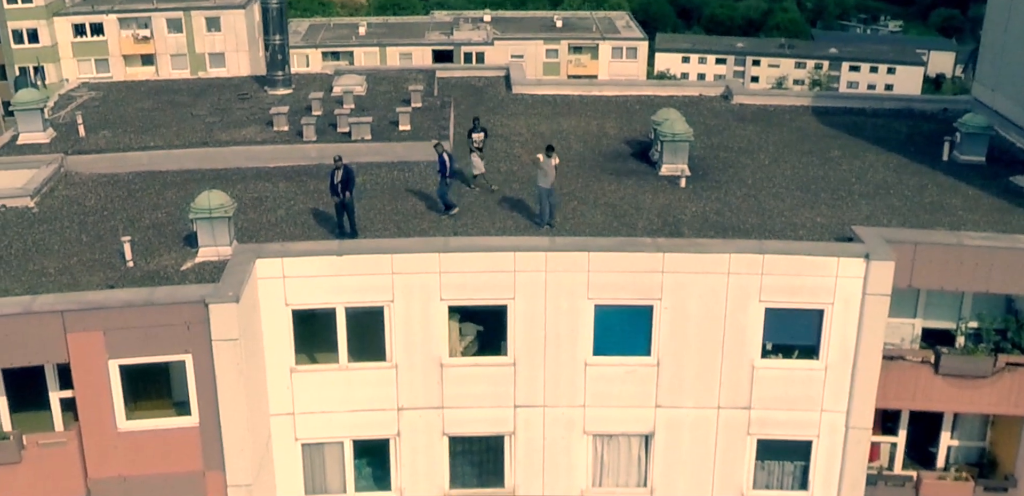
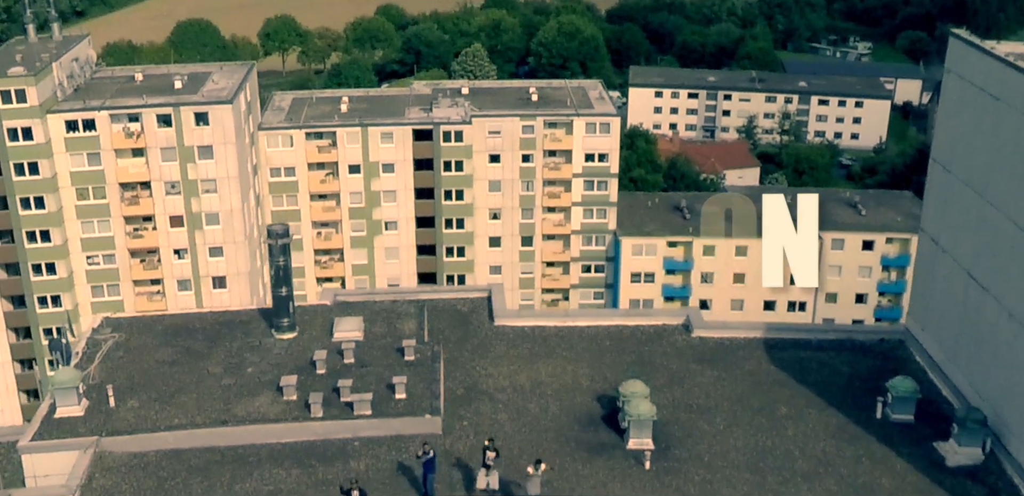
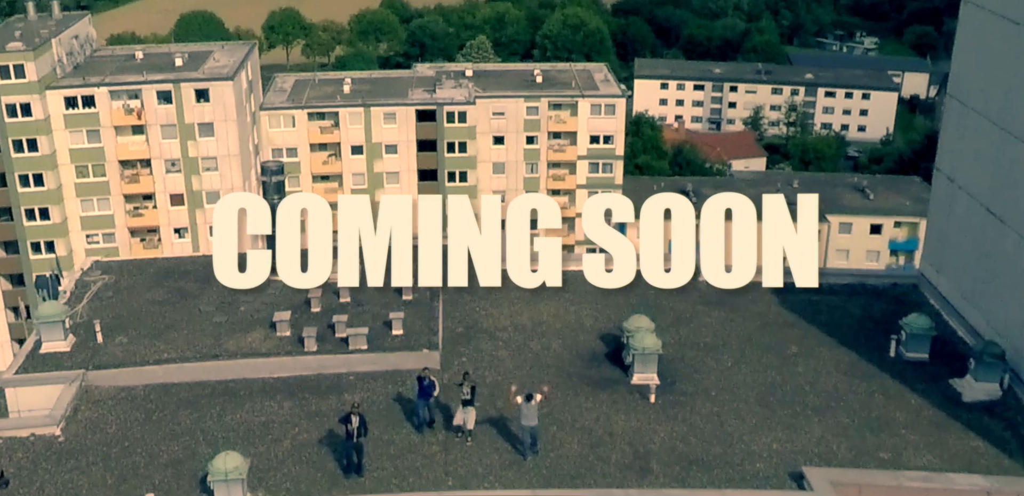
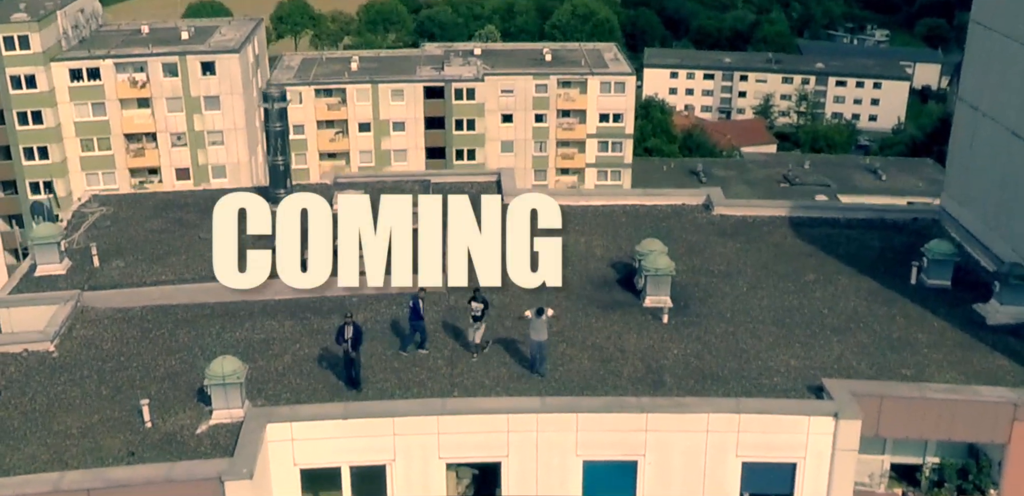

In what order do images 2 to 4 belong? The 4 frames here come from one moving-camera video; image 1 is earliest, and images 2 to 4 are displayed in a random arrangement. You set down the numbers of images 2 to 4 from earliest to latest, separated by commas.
4, 3, 2
